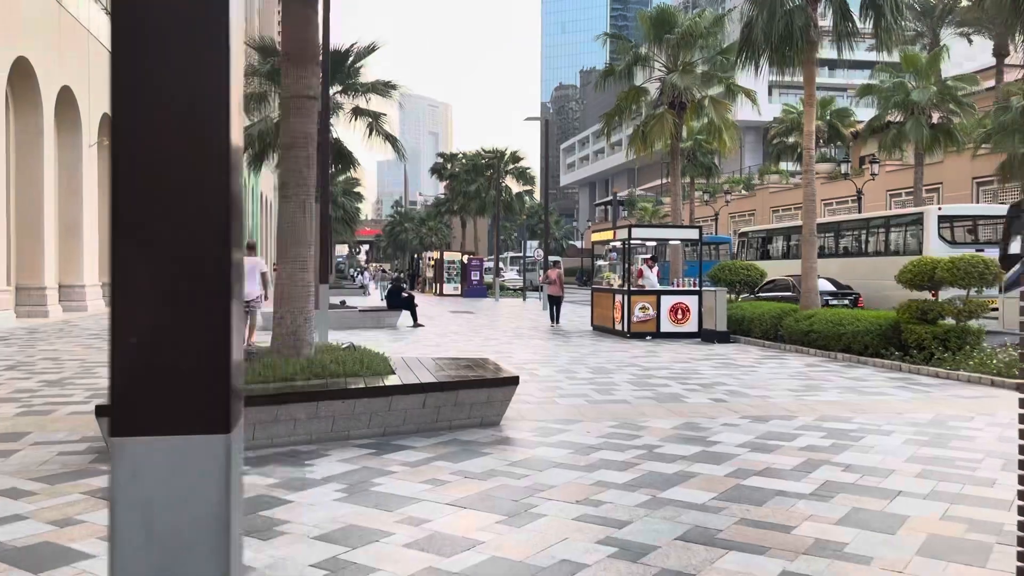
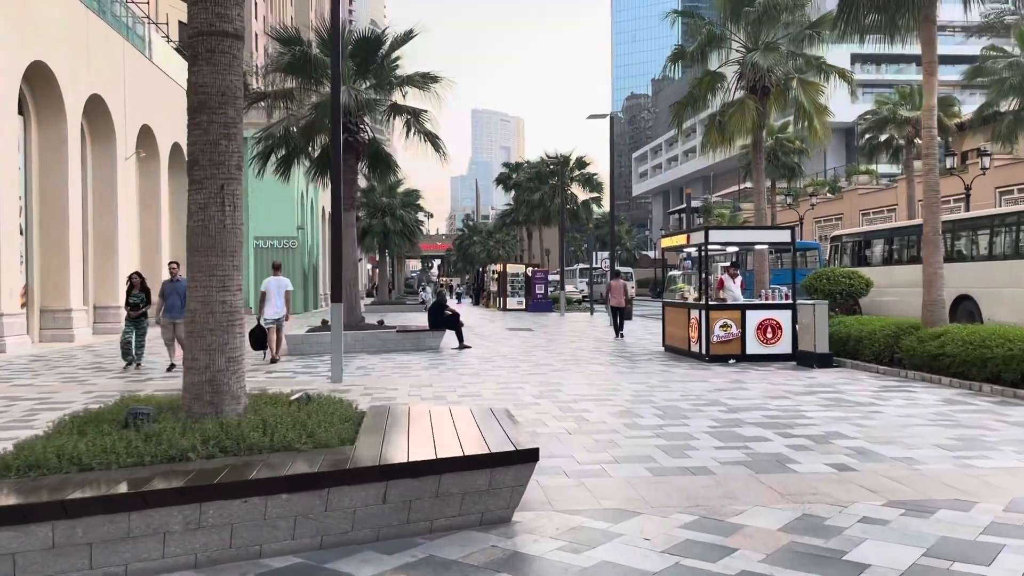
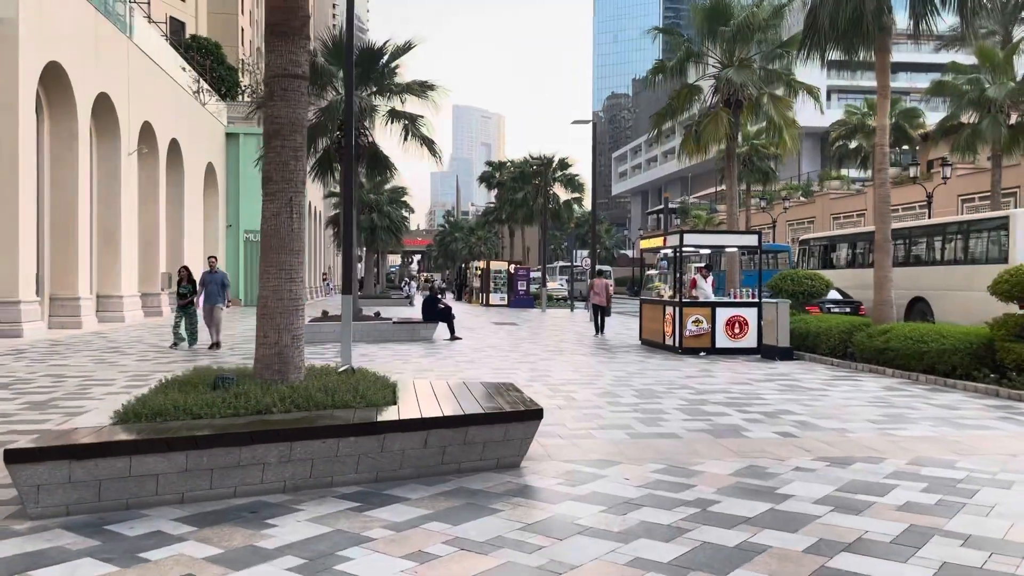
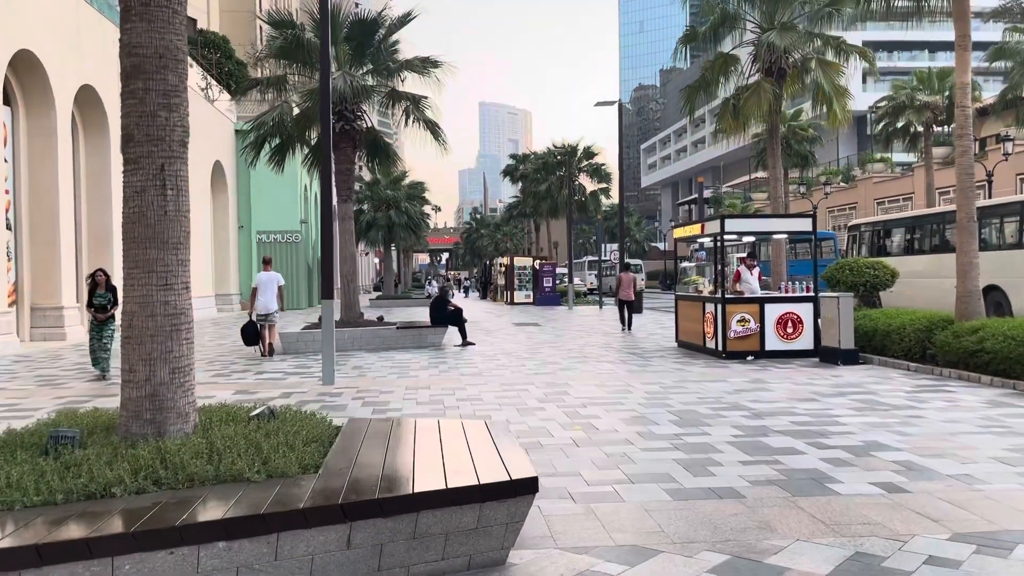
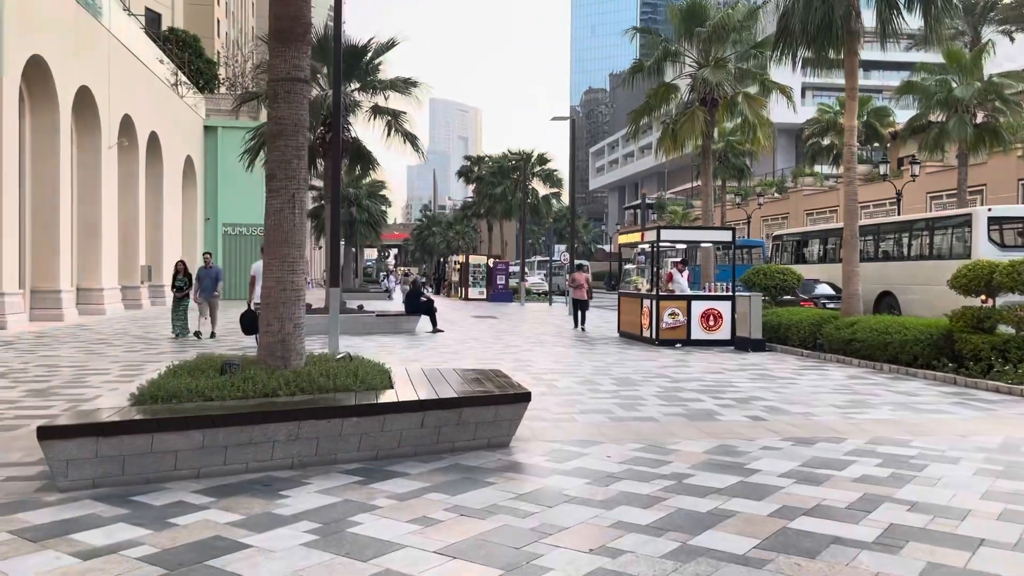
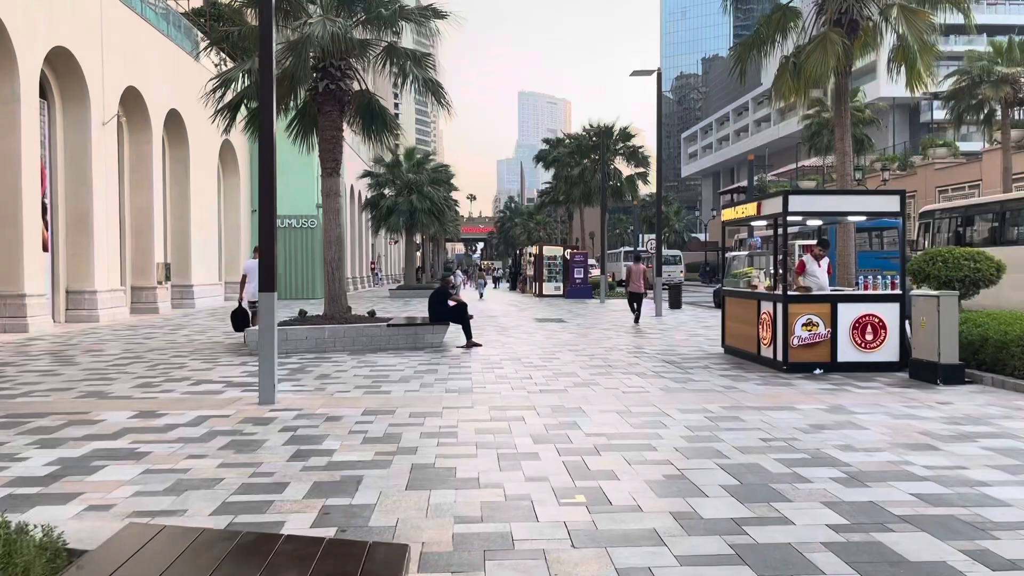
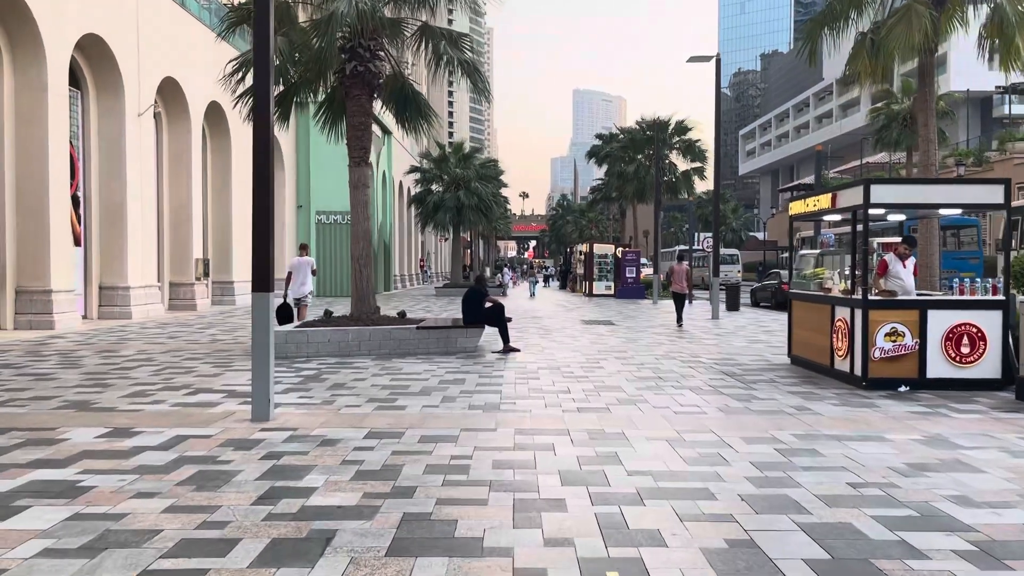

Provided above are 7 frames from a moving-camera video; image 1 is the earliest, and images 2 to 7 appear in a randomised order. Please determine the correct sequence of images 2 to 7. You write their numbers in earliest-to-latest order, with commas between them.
5, 3, 2, 4, 6, 7
